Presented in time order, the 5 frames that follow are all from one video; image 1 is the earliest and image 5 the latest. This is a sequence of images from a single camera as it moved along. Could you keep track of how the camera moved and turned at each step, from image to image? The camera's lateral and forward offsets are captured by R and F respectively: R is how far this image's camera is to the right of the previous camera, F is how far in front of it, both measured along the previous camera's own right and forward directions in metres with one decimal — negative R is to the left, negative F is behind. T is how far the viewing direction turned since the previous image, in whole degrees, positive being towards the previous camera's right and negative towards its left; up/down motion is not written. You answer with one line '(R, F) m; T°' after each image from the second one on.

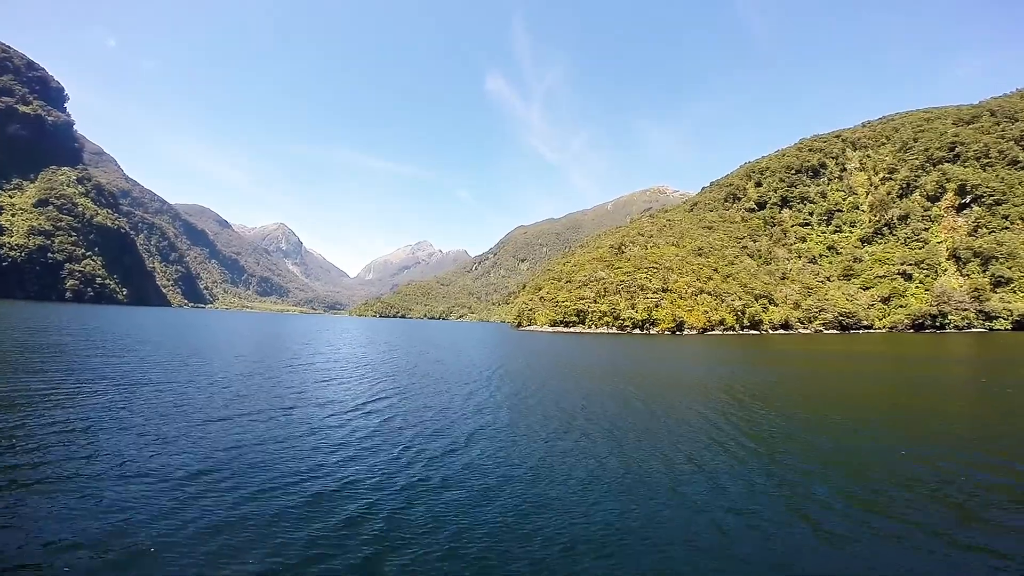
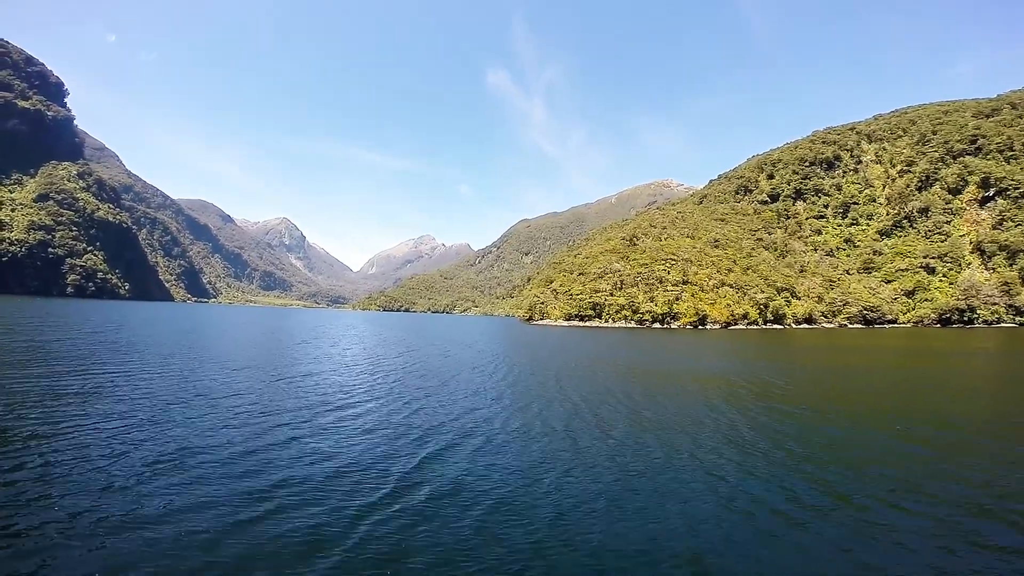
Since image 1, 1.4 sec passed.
(-2.2, +0.2) m; 0°
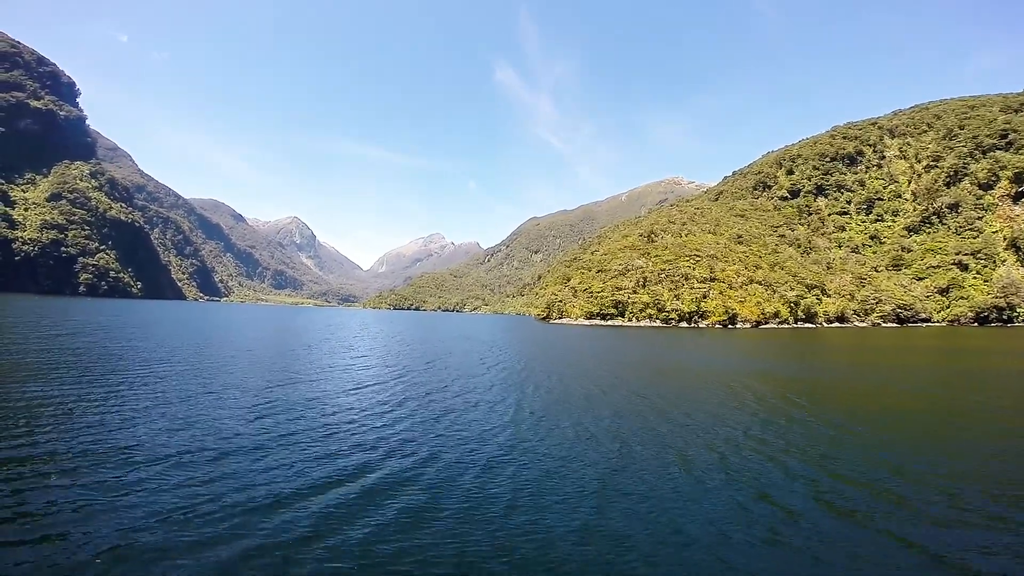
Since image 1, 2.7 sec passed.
(-2.2, +0.1) m; -1°
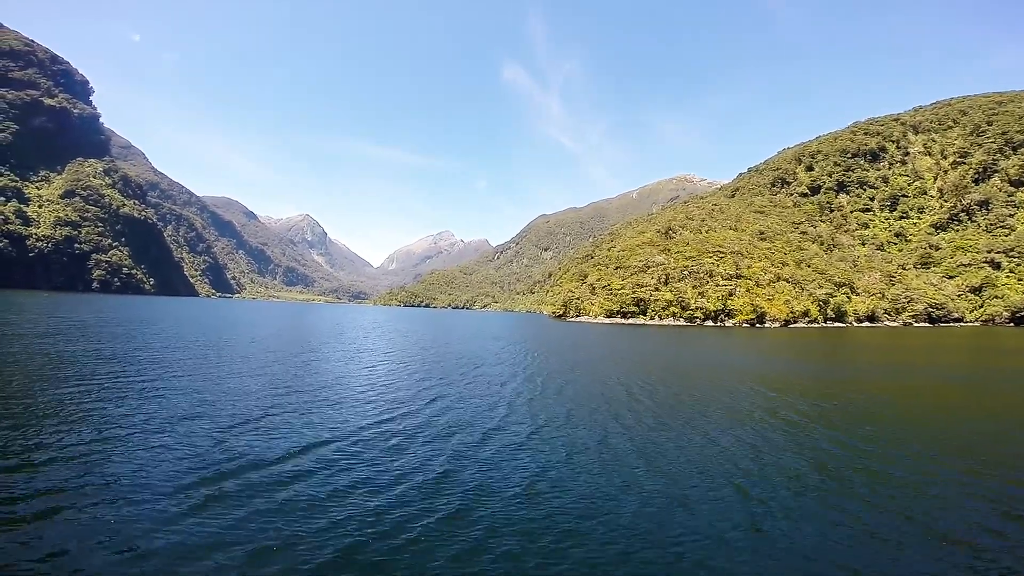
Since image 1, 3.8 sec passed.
(-1.8, +0.2) m; -1°
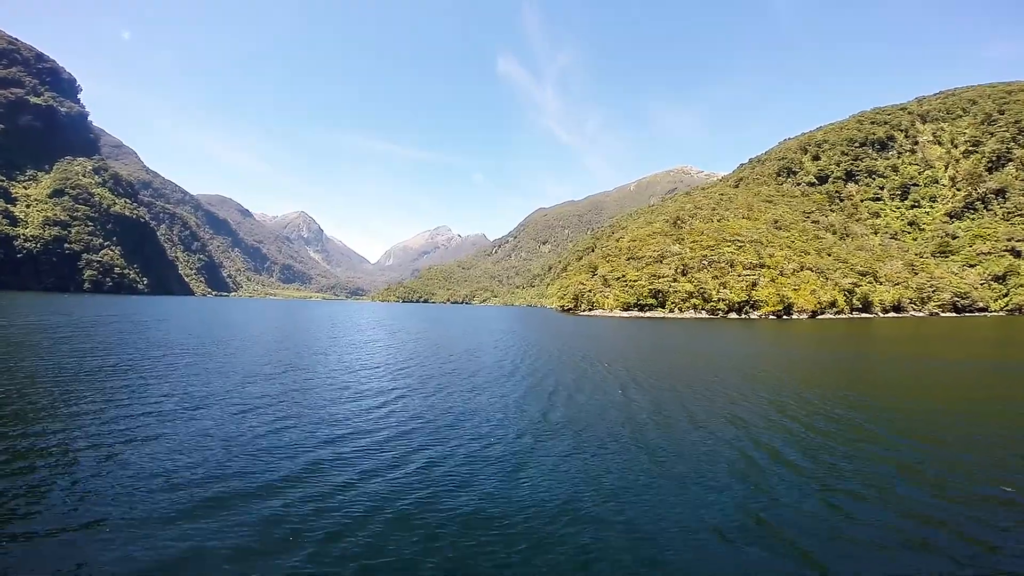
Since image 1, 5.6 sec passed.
(-2.8, +0.6) m; +1°
